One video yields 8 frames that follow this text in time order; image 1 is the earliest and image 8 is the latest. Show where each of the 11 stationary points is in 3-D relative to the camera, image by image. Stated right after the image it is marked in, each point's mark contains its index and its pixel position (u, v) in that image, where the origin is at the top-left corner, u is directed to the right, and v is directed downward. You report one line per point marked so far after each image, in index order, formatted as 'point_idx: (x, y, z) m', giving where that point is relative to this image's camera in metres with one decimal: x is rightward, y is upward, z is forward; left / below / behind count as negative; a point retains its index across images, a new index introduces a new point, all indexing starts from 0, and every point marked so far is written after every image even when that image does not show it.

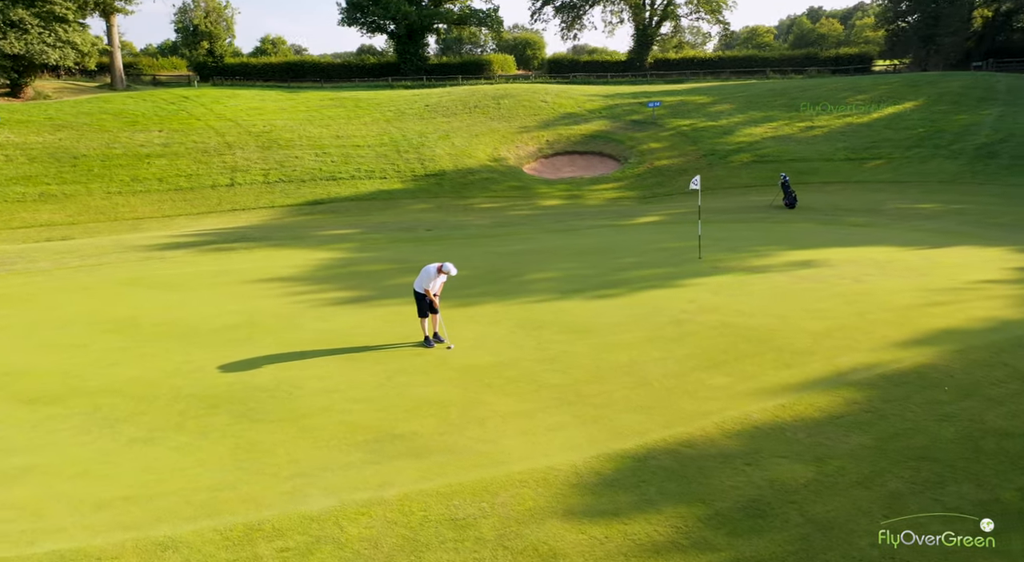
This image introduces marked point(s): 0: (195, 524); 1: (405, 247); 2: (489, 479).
0: (-2.5, -1.9, +5.3) m
1: (-3.1, +1.0, +19.3) m
2: (-0.1, -1.8, +6.2) m
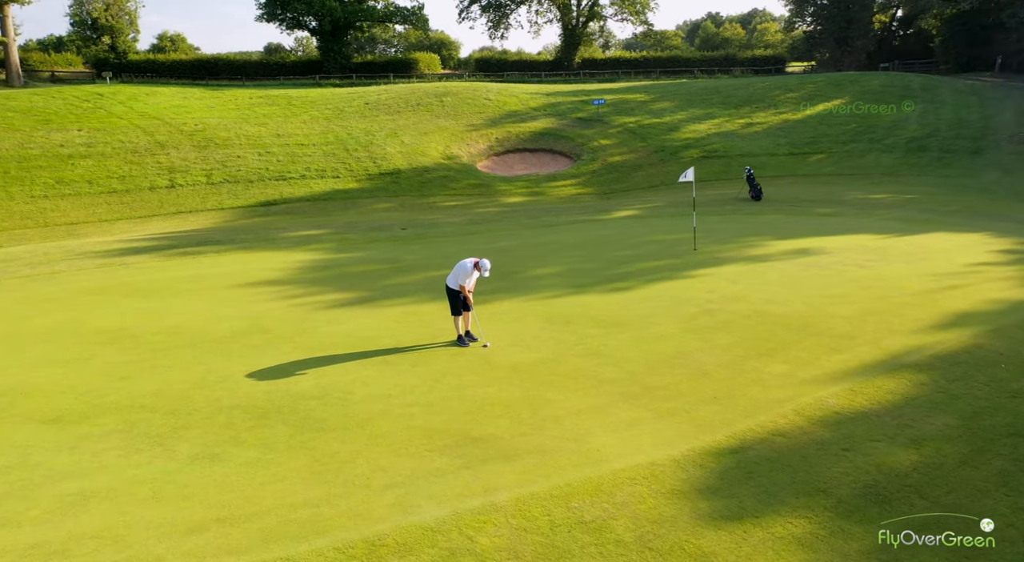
0: (-1.4, -1.9, +4.8) m
1: (-3.5, +1.0, +18.7) m
2: (+0.8, -1.7, +5.9) m
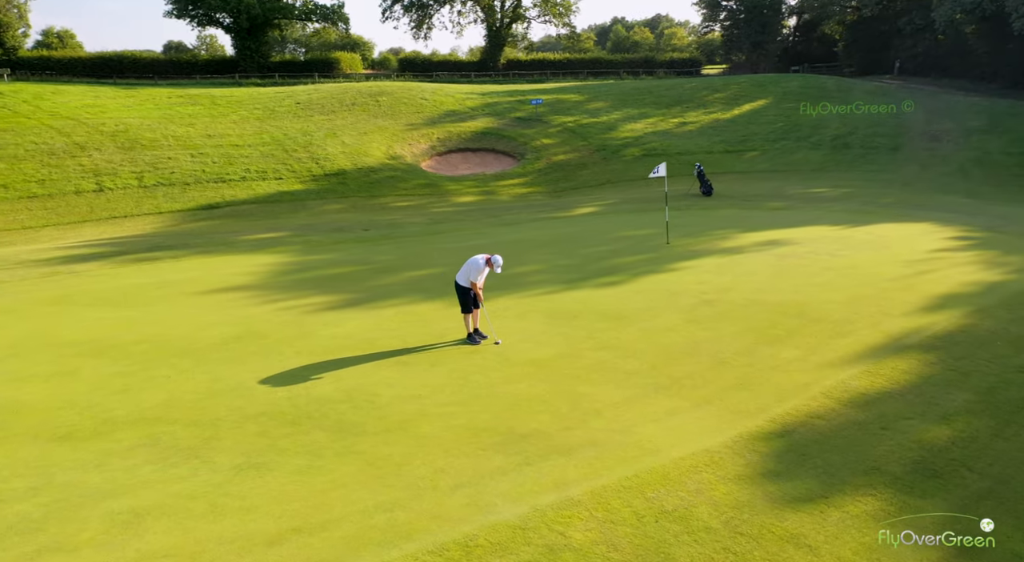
0: (-0.8, -1.8, +4.6) m
1: (-4.3, +0.9, +18.2) m
2: (+1.3, -1.6, +5.9) m
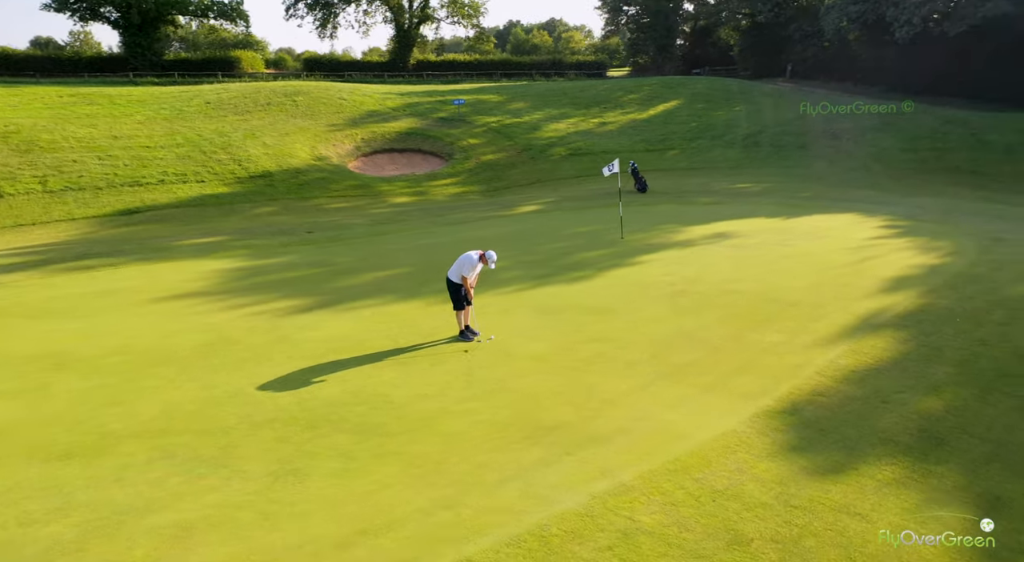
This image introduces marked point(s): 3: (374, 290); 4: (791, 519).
0: (-0.2, -1.8, +4.5) m
1: (-5.4, +0.9, +17.6) m
2: (+1.7, -1.5, +6.0) m
3: (-2.6, -0.2, +12.6) m
4: (+2.0, -1.7, +4.7) m
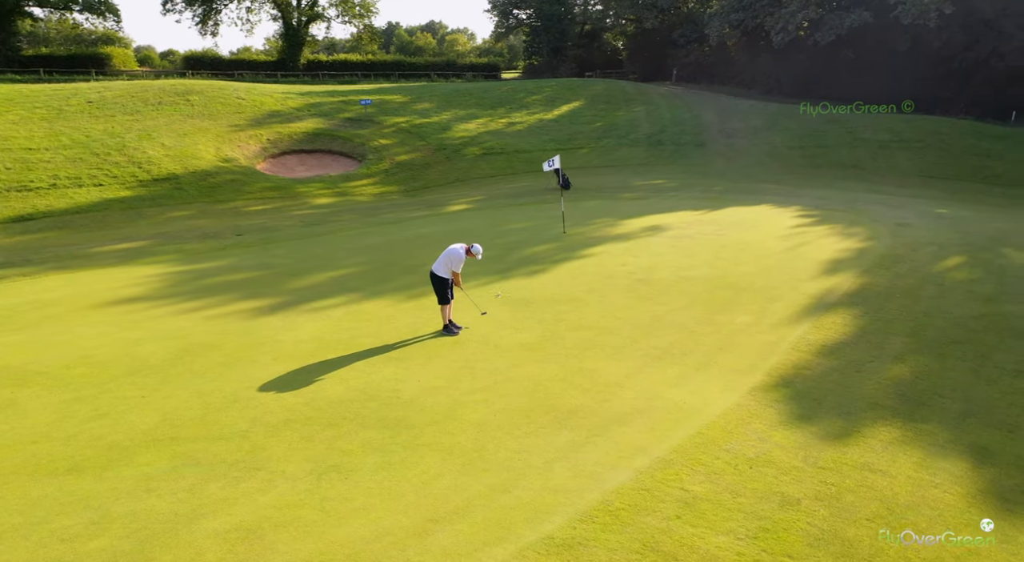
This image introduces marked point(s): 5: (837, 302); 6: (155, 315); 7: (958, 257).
0: (+0.3, -1.6, +4.6) m
1: (-6.8, +0.7, +16.9) m
2: (+1.9, -1.3, +6.4) m
3: (-3.2, -0.2, +12.3) m
4: (+2.4, -1.5, +5.2) m
5: (+5.0, -0.3, +10.3) m
6: (-5.7, -0.6, +10.8) m
7: (+8.6, +0.5, +13.0) m
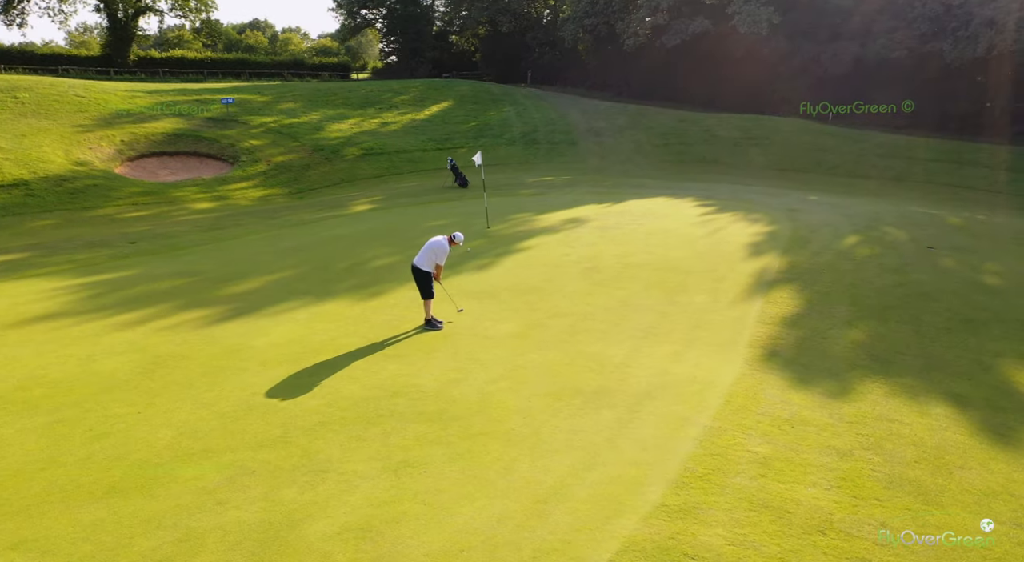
0: (+1.0, -1.5, +4.8) m
1: (-8.5, +0.5, +15.5) m
2: (+2.3, -1.1, +6.9) m
3: (-4.0, -0.2, +11.7) m
4: (+3.0, -1.3, +5.8) m
5: (+4.4, 0.0, +11.3) m
6: (-6.1, -0.7, +9.7) m
7: (+7.5, +1.0, +14.7) m
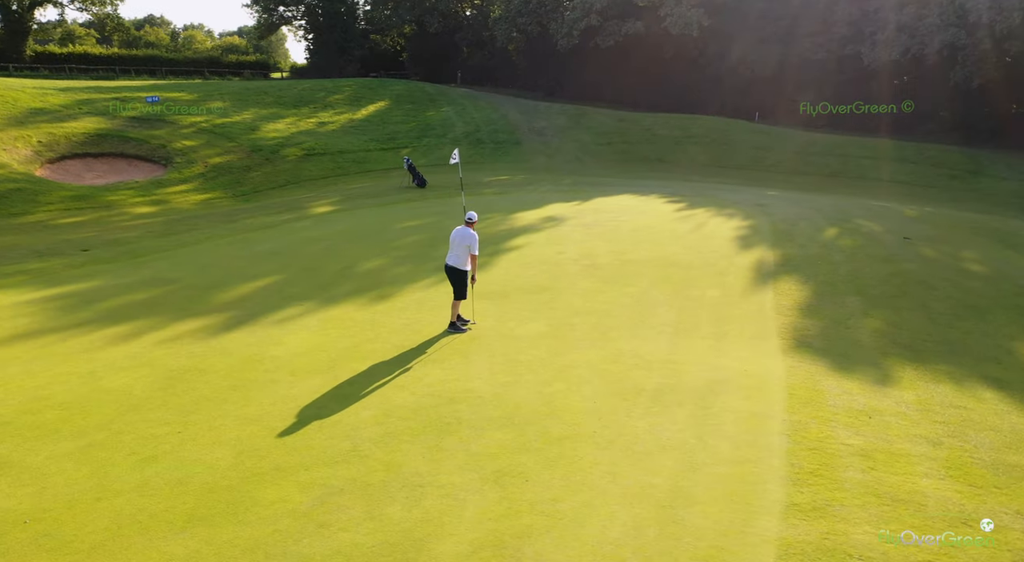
0: (+1.8, -1.4, +4.8) m
1: (-8.7, +0.3, +14.4) m
2: (+2.8, -1.0, +7.0) m
3: (-3.9, -0.3, +11.1) m
4: (+3.7, -1.2, +5.9) m
5: (+4.5, +0.2, +11.5) m
6: (-5.8, -0.9, +8.9) m
7: (+7.2, +1.2, +15.2) m
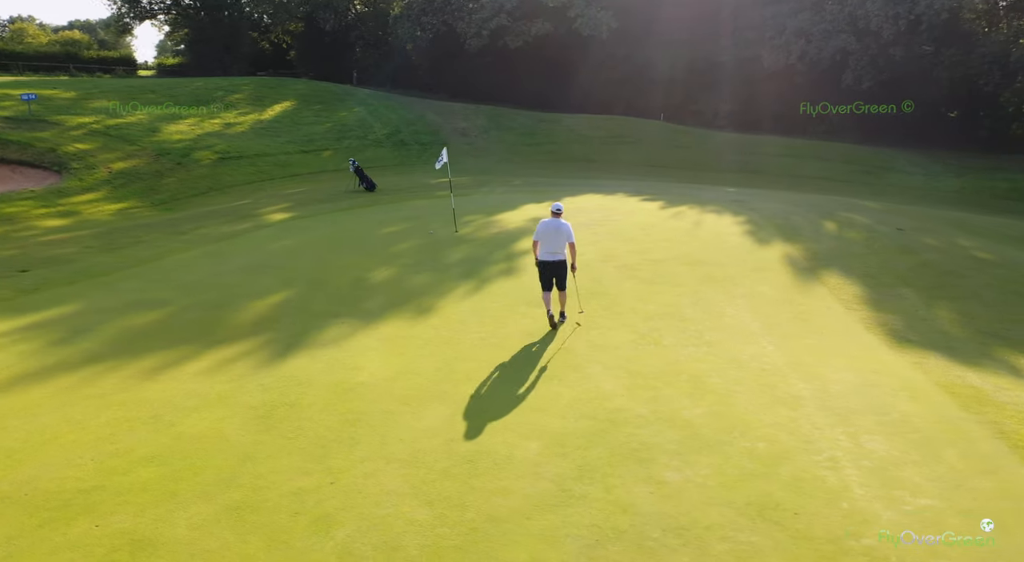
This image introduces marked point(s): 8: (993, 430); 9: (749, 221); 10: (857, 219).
0: (+3.5, -1.4, +4.5) m
1: (-8.3, -0.1, +12.6) m
2: (+4.3, -1.0, +6.8) m
3: (-3.0, -0.5, +10.0) m
4: (+5.2, -1.1, +5.9) m
5: (+5.2, +0.2, +11.6) m
6: (-4.6, -1.2, +7.6) m
7: (+7.3, +1.4, +15.6) m
8: (+3.9, -1.2, +5.6) m
9: (+5.7, +1.4, +16.0) m
10: (+8.1, +1.4, +15.9) m
